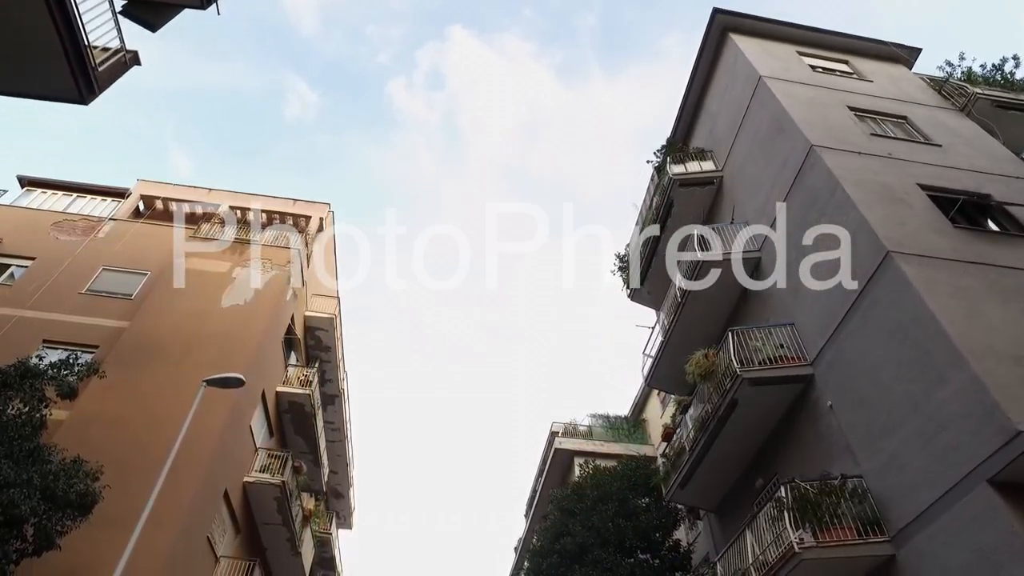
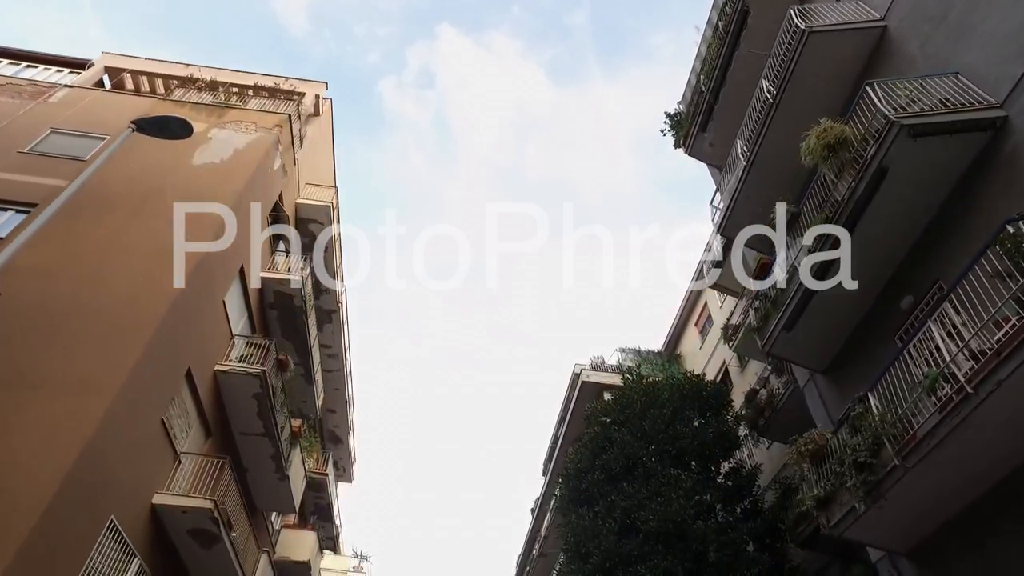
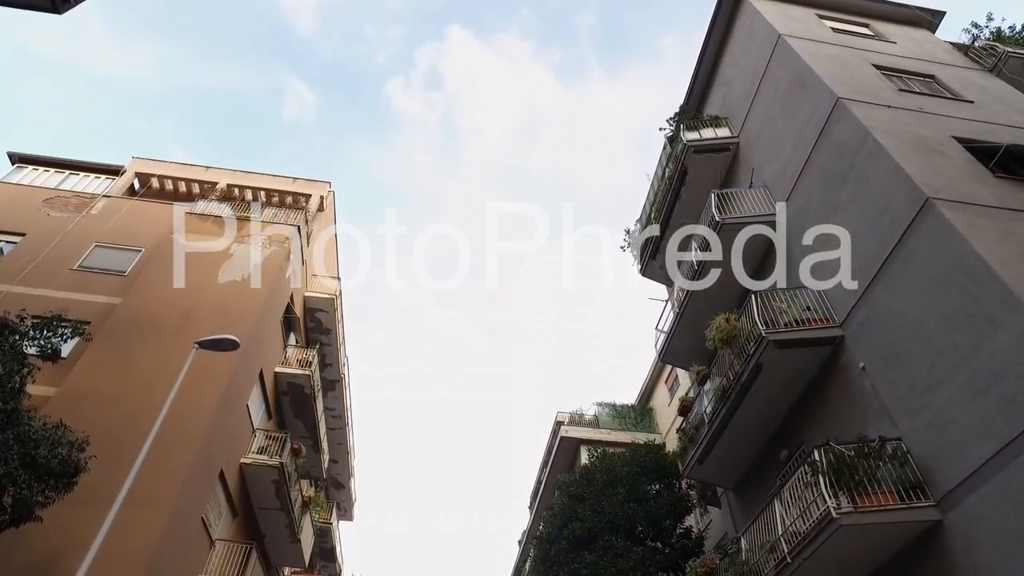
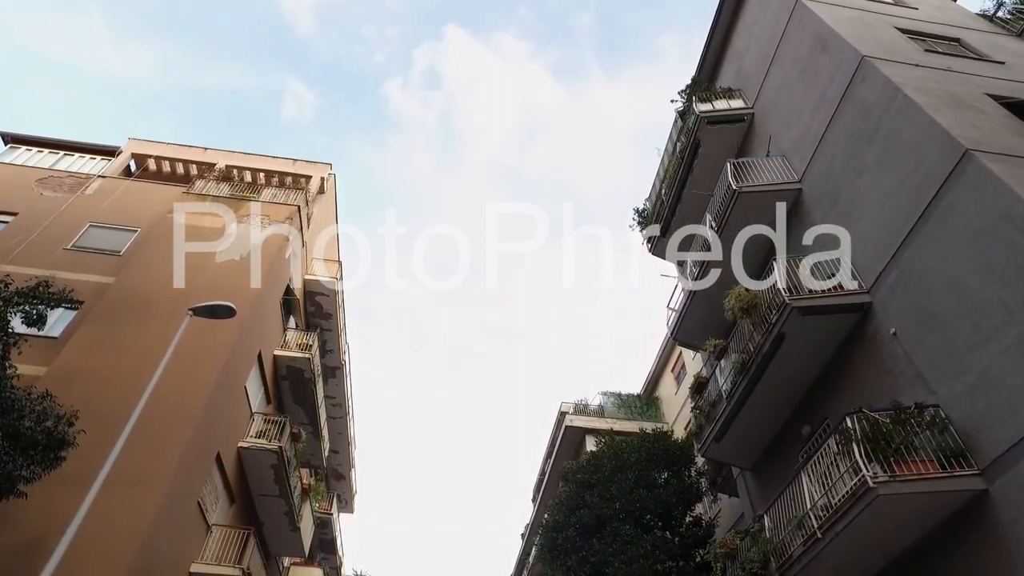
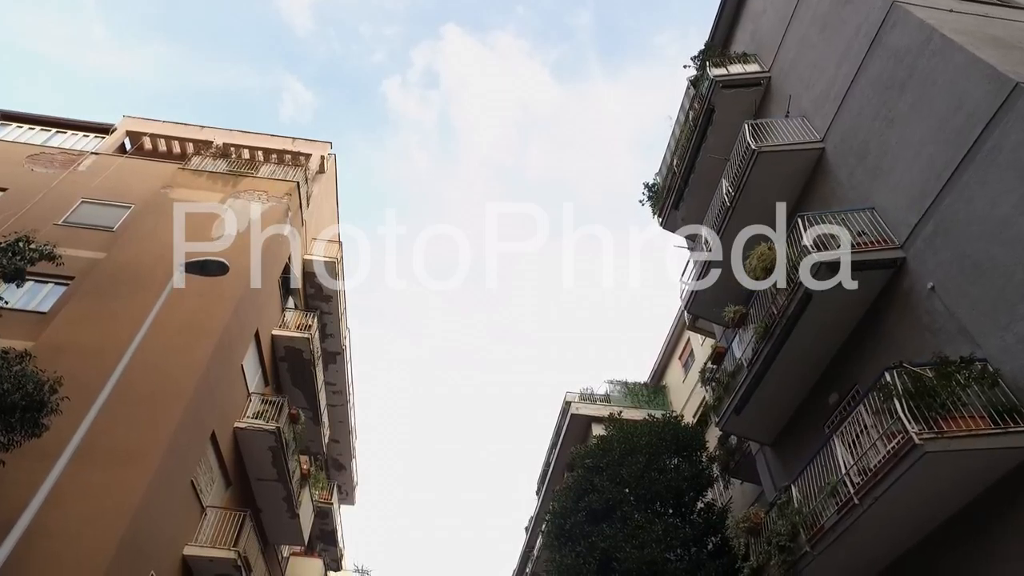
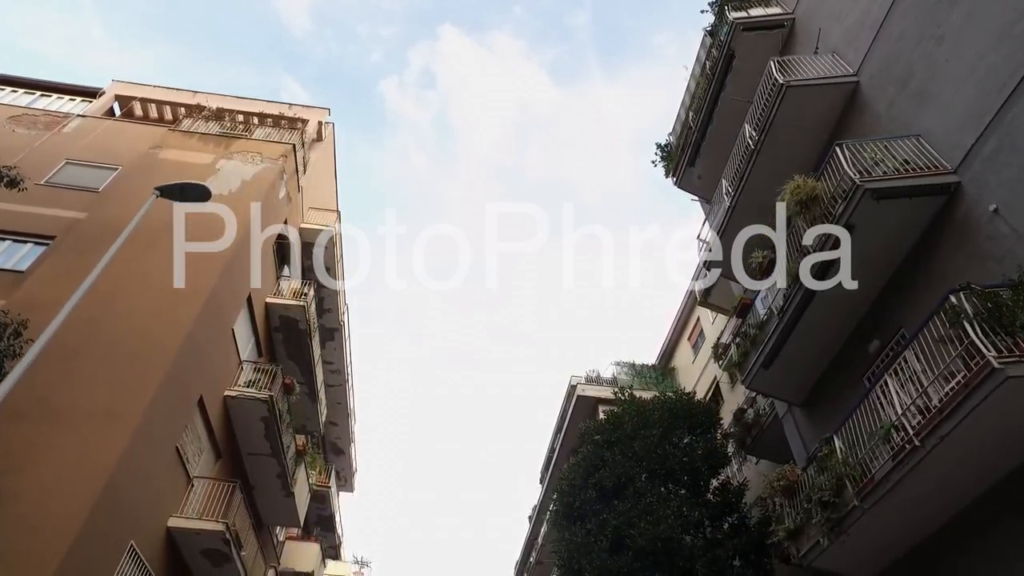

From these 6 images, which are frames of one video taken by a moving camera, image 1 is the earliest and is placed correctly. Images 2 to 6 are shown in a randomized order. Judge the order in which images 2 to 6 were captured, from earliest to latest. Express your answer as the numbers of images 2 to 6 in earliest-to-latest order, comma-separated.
3, 4, 5, 6, 2
